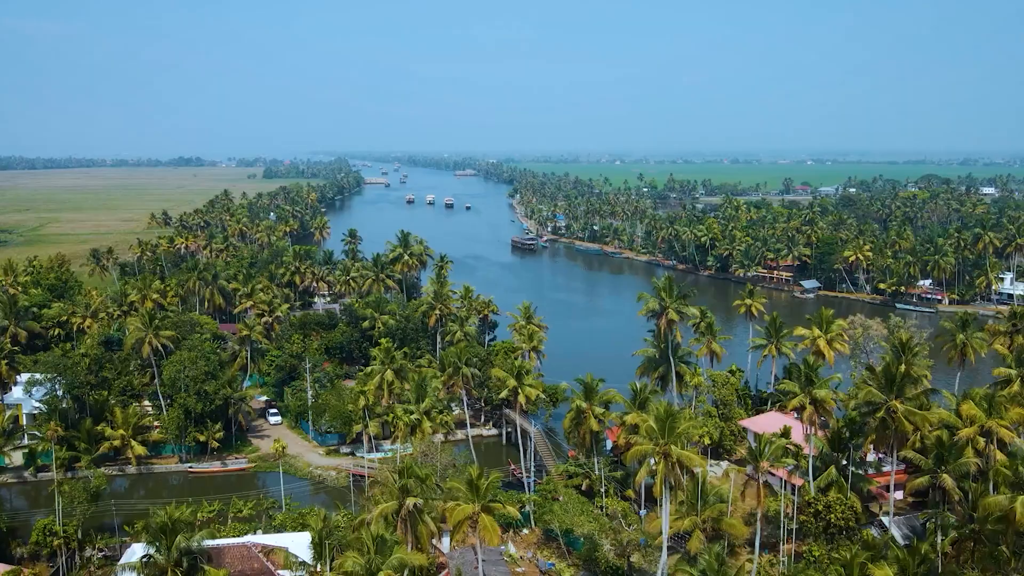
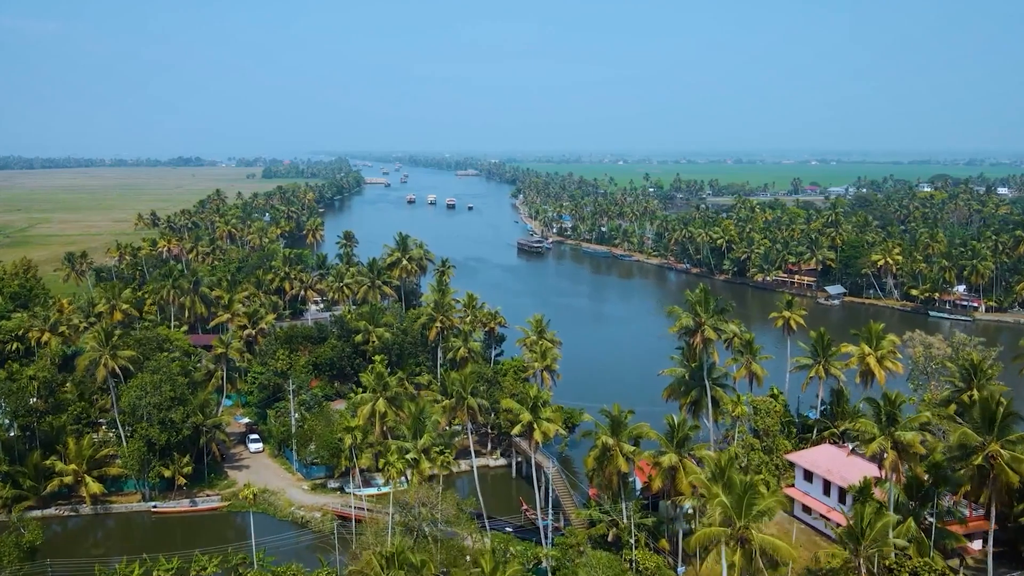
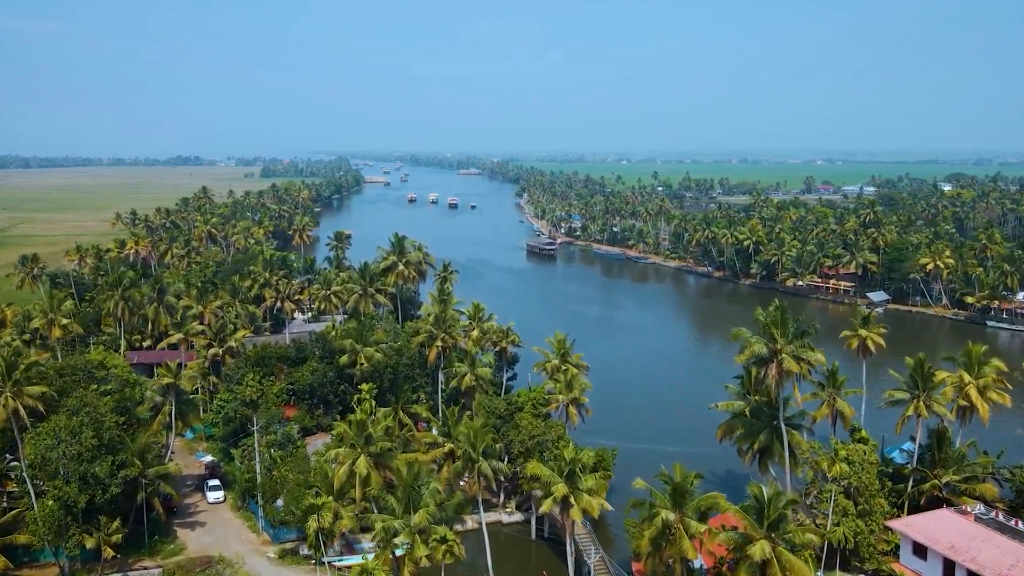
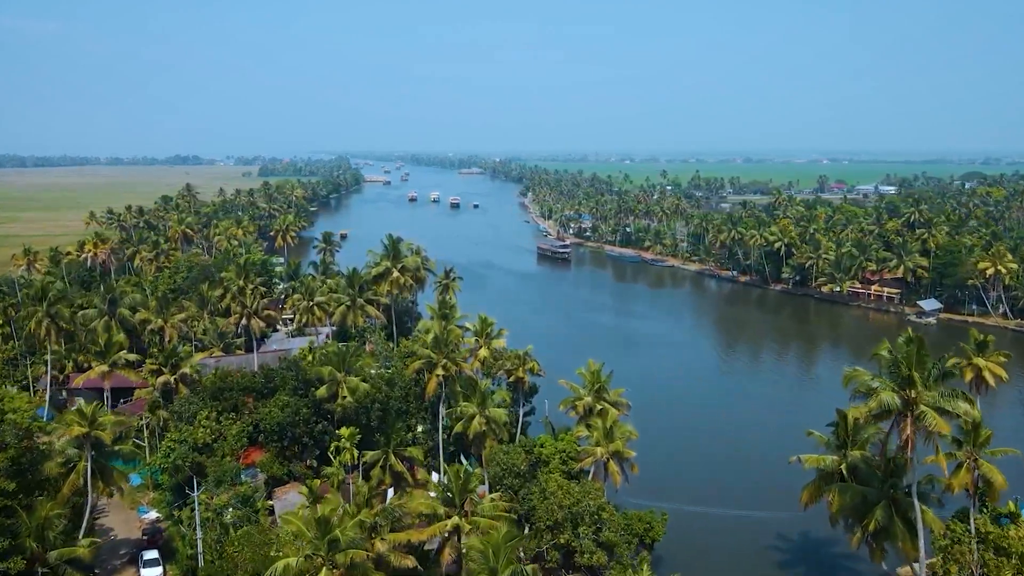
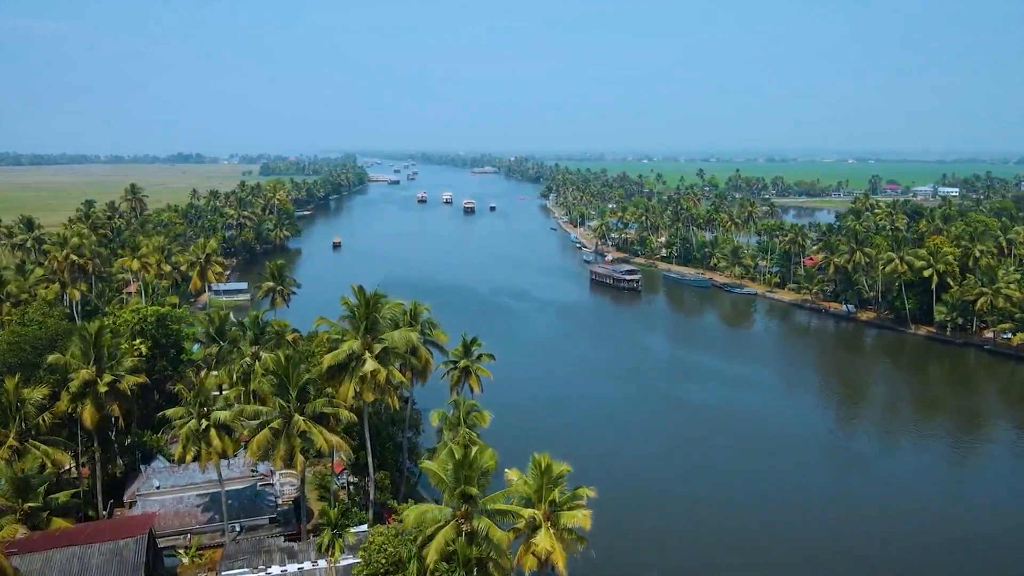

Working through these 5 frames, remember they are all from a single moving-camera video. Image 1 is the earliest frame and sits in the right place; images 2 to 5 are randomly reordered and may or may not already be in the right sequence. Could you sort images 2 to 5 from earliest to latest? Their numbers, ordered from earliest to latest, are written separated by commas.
2, 3, 4, 5
